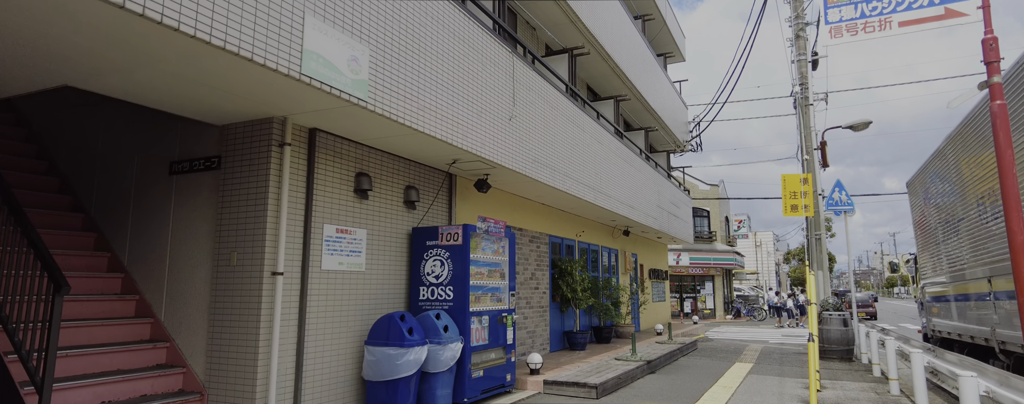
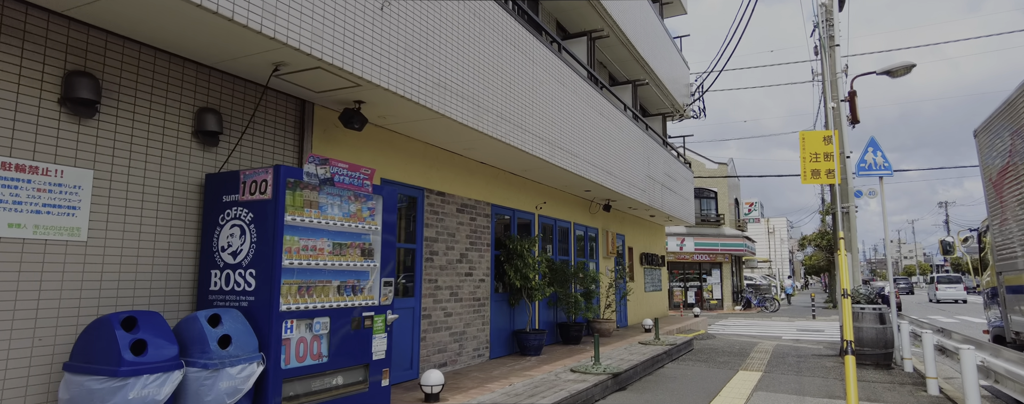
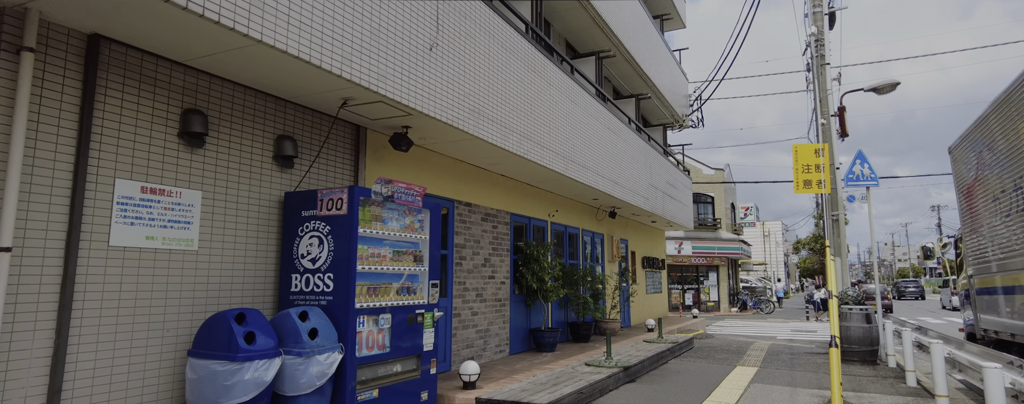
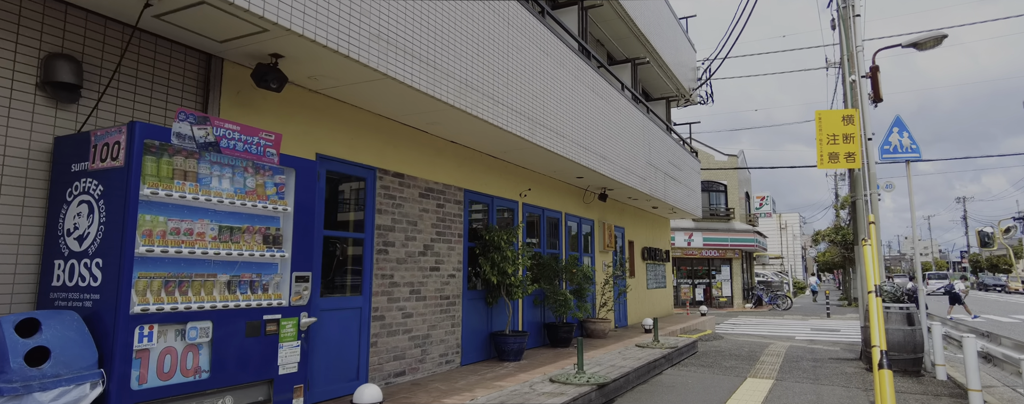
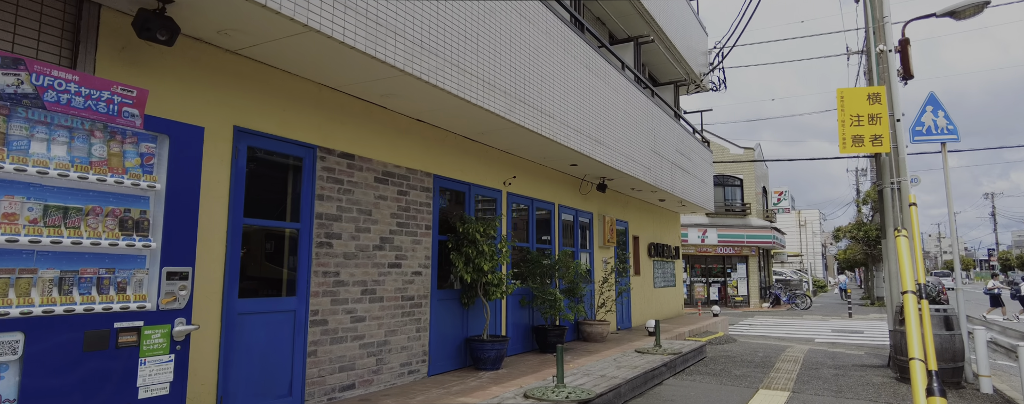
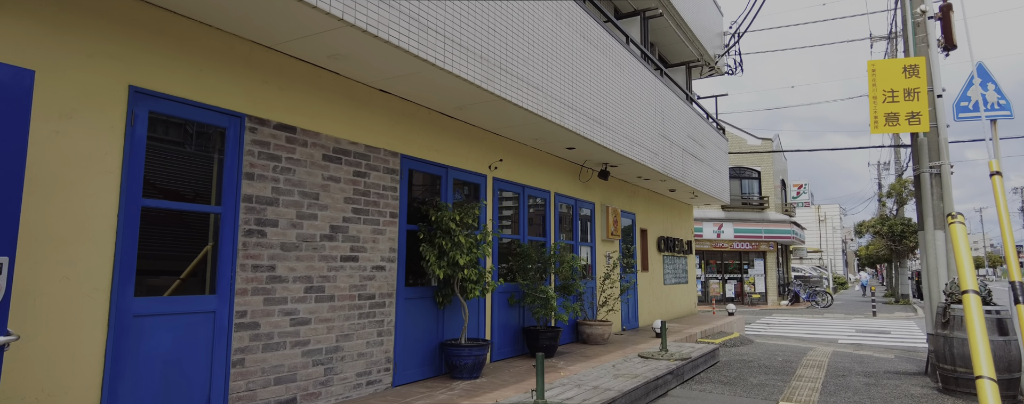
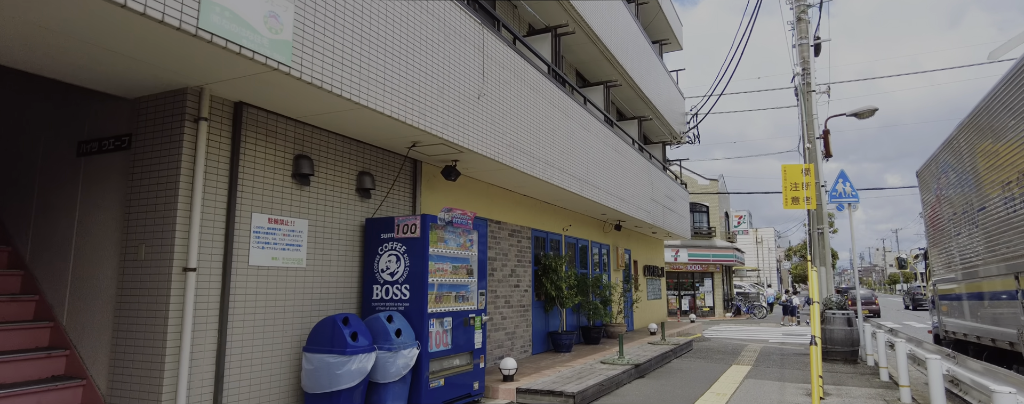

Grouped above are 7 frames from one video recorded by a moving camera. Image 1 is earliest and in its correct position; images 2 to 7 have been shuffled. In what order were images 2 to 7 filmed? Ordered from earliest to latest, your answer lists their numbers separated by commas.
7, 3, 2, 4, 5, 6
